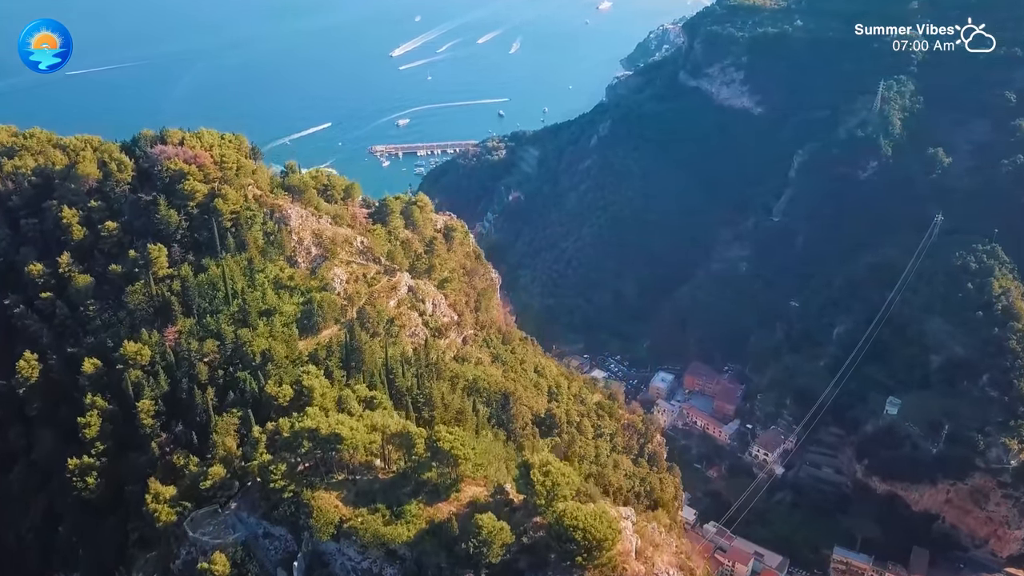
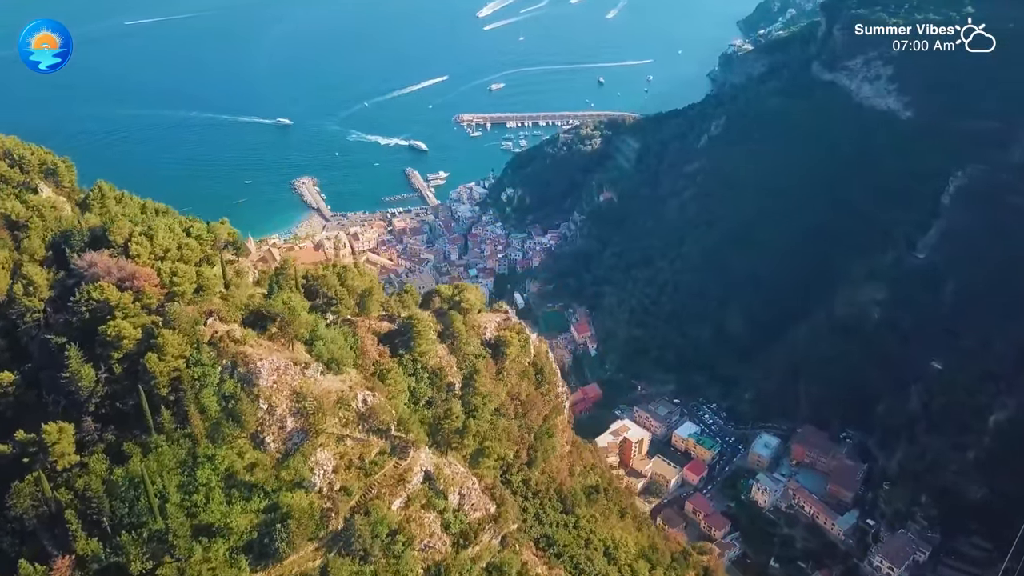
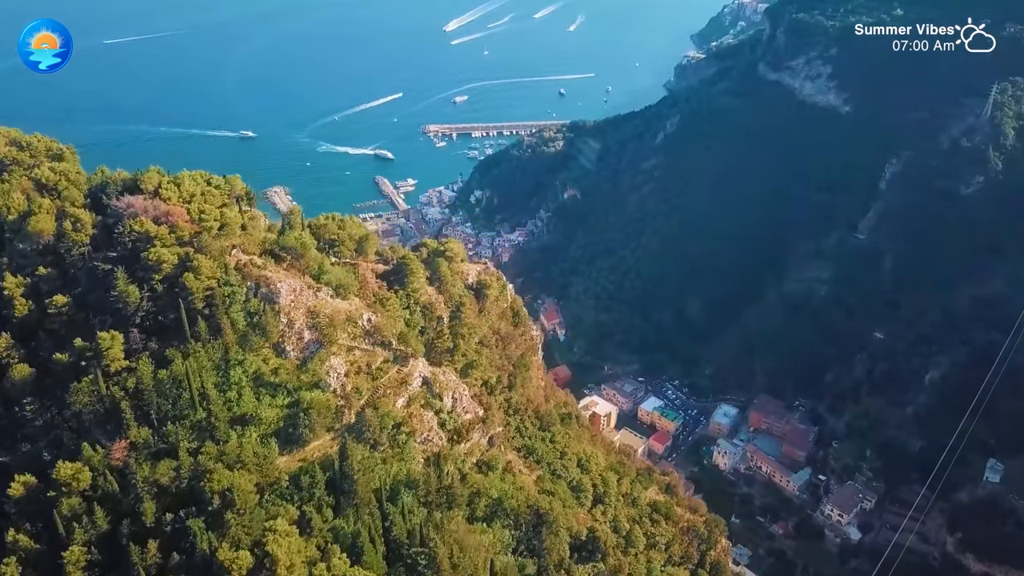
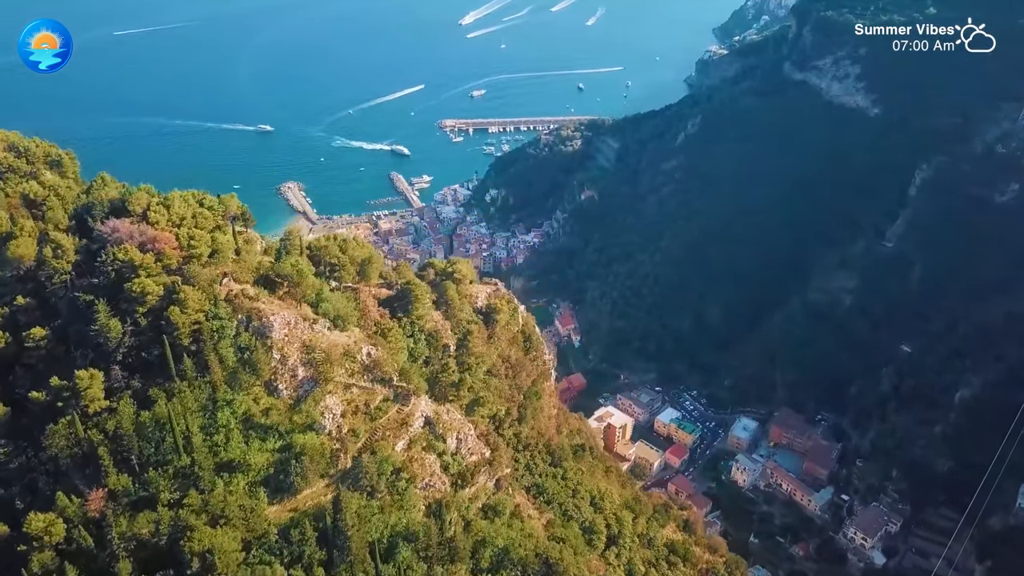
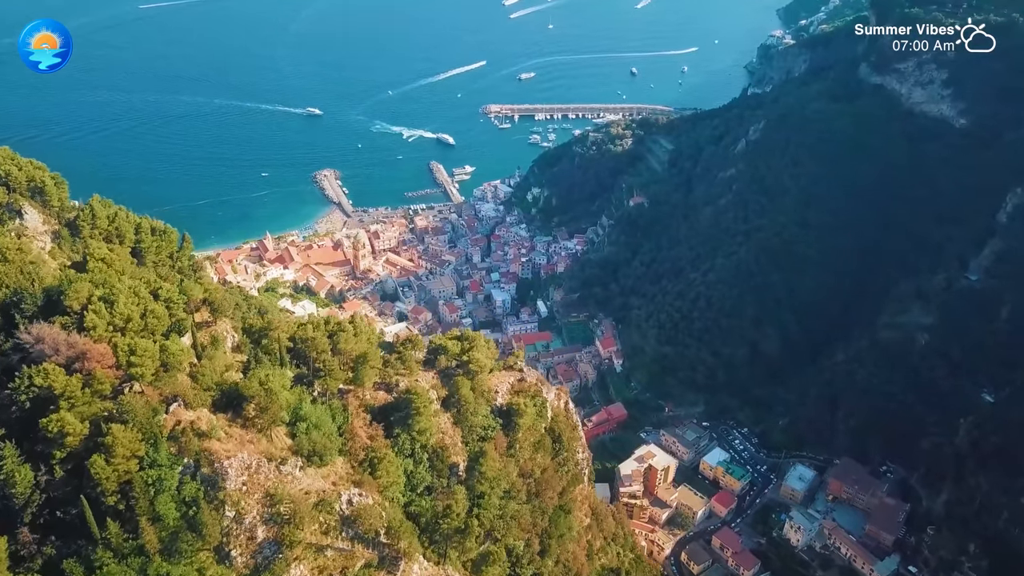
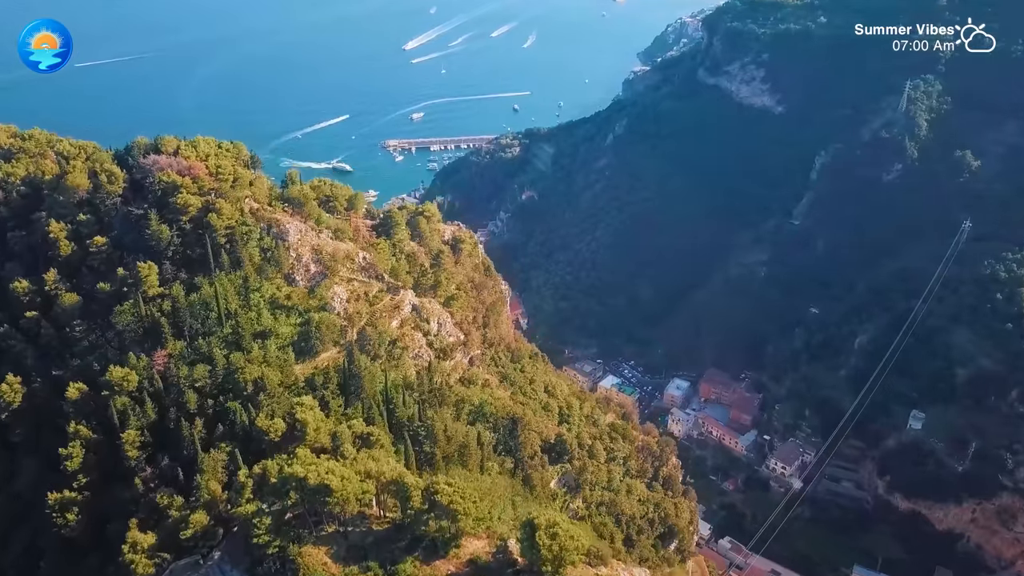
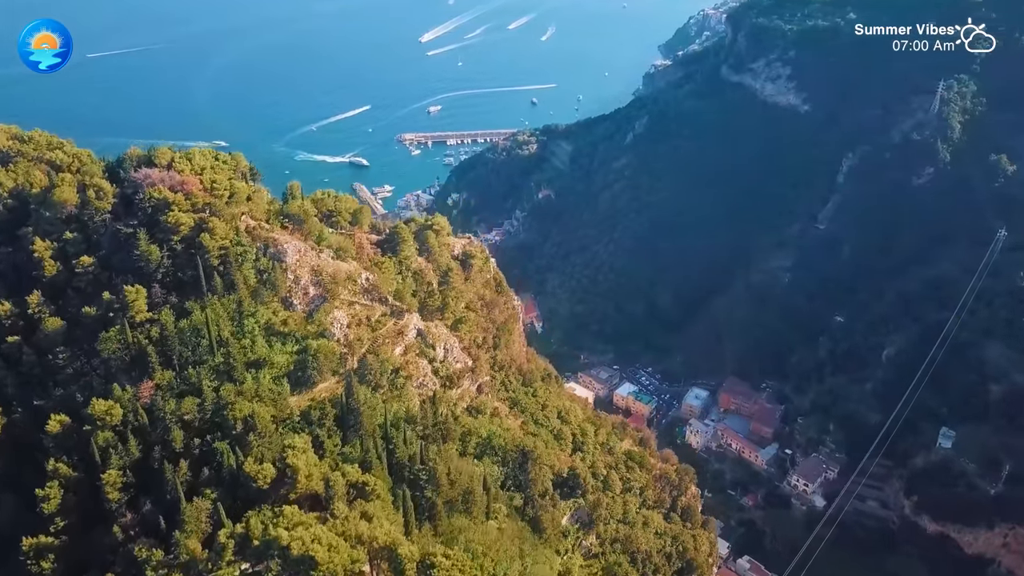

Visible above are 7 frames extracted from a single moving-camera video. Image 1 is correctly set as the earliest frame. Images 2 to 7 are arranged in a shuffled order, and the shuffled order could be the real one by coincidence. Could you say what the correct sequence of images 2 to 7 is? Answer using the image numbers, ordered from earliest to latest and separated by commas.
6, 7, 3, 4, 2, 5
